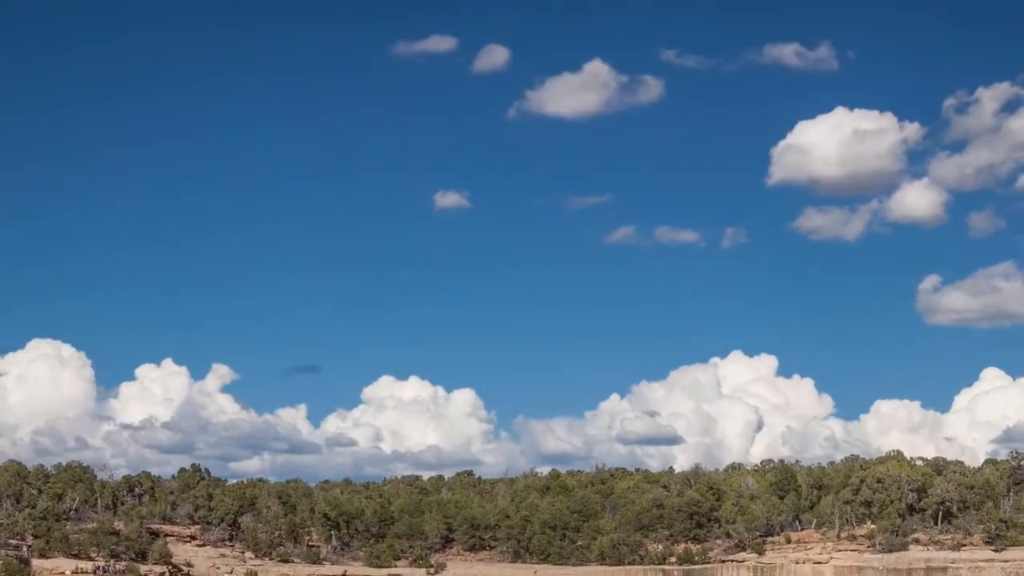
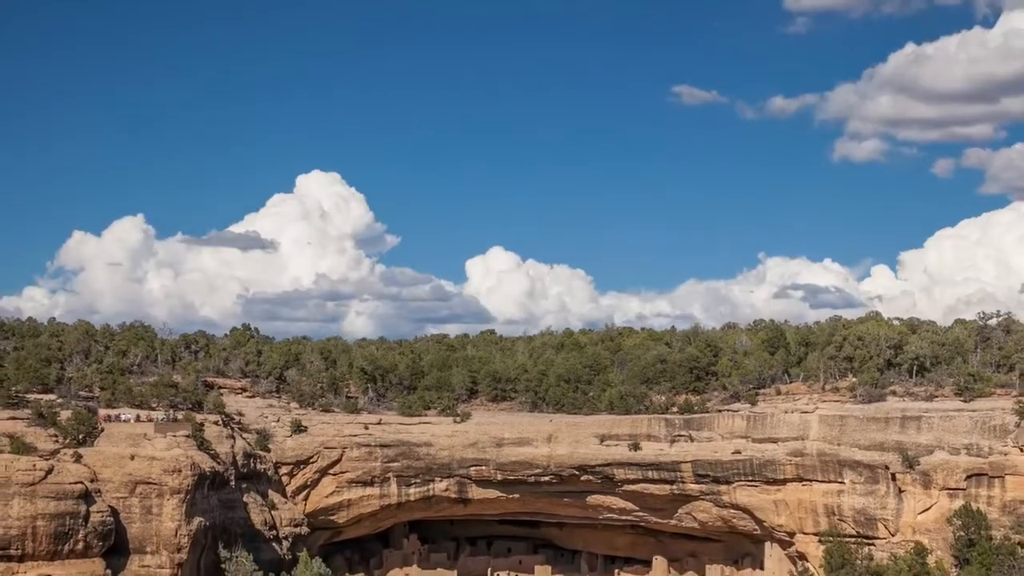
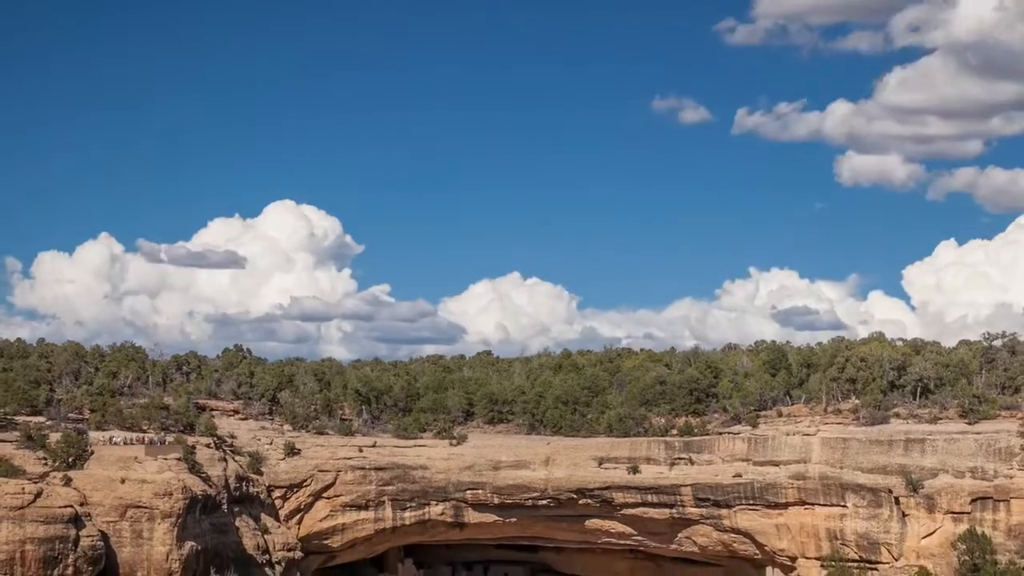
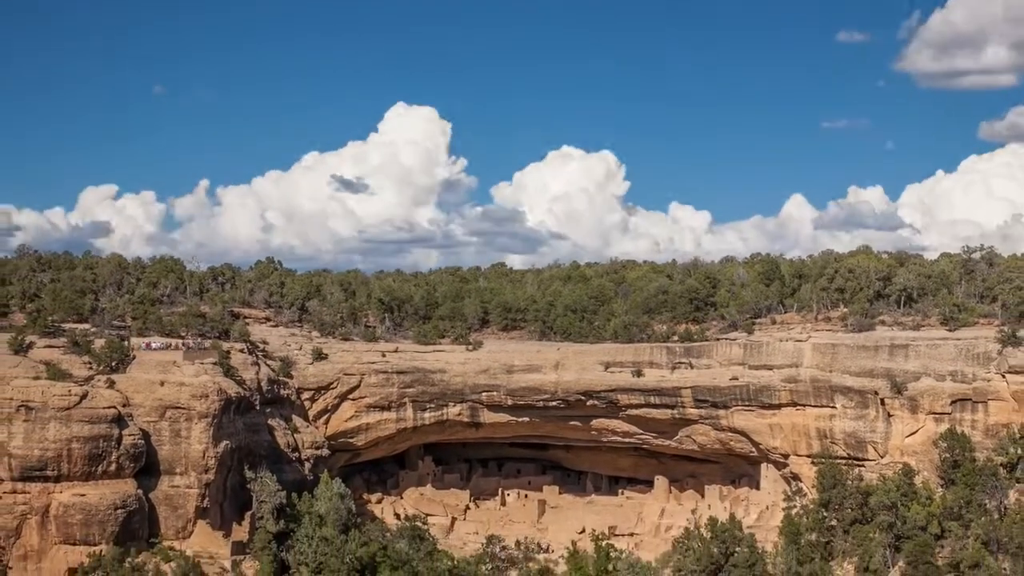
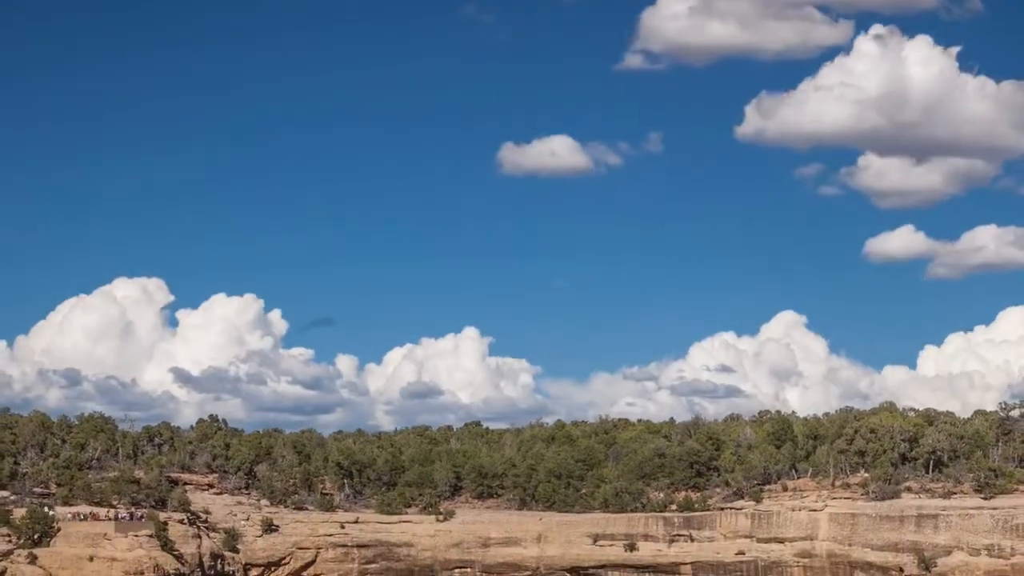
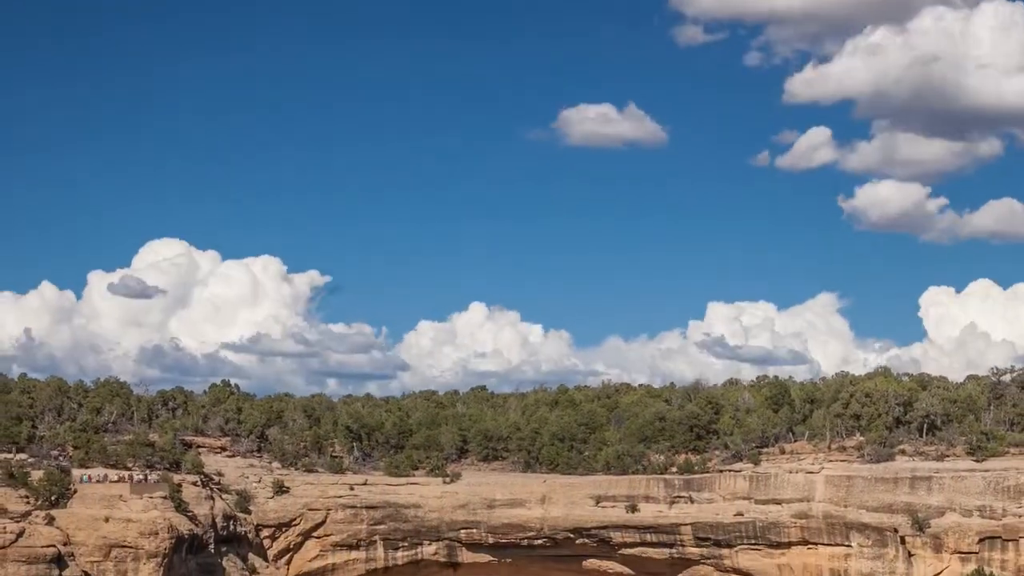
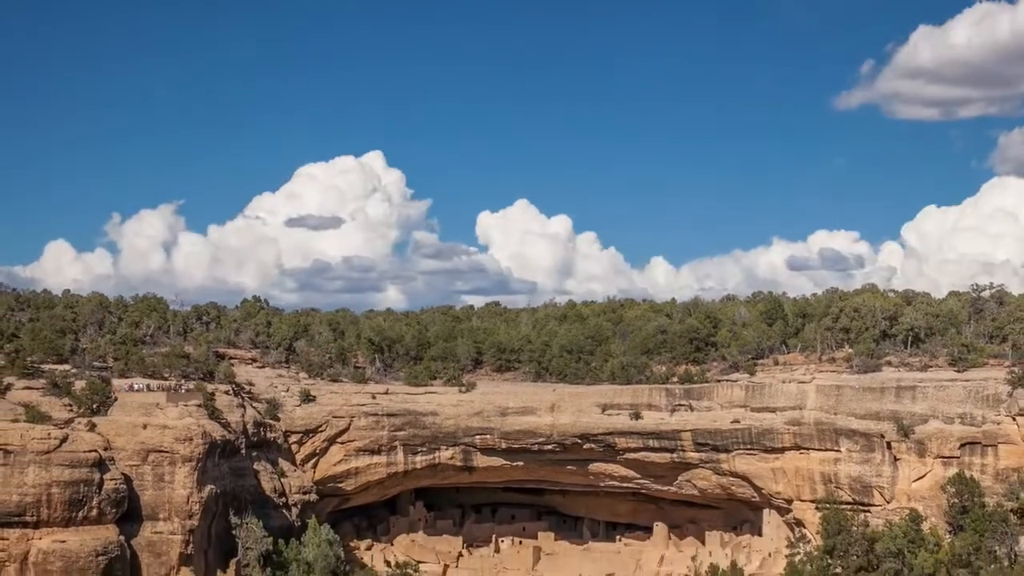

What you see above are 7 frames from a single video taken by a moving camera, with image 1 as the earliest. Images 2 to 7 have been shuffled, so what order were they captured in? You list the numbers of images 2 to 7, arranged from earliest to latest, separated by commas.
5, 6, 3, 2, 7, 4
